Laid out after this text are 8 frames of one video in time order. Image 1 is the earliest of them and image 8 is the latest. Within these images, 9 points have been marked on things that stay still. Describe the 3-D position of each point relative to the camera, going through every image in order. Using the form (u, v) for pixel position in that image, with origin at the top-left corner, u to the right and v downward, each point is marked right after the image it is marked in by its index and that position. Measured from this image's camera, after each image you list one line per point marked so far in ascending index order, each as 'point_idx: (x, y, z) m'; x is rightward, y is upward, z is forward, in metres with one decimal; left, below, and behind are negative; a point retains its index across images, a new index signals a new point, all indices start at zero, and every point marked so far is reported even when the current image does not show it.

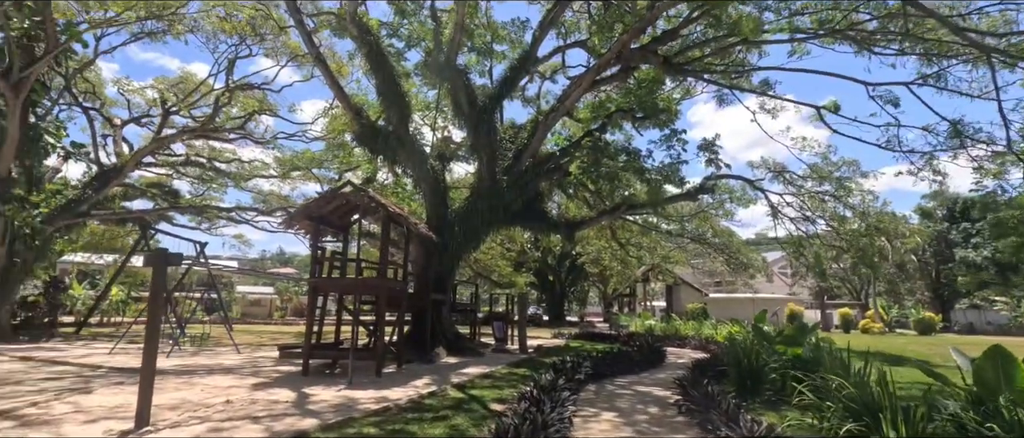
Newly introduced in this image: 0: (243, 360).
0: (-6.0, -3.1, +11.9) m
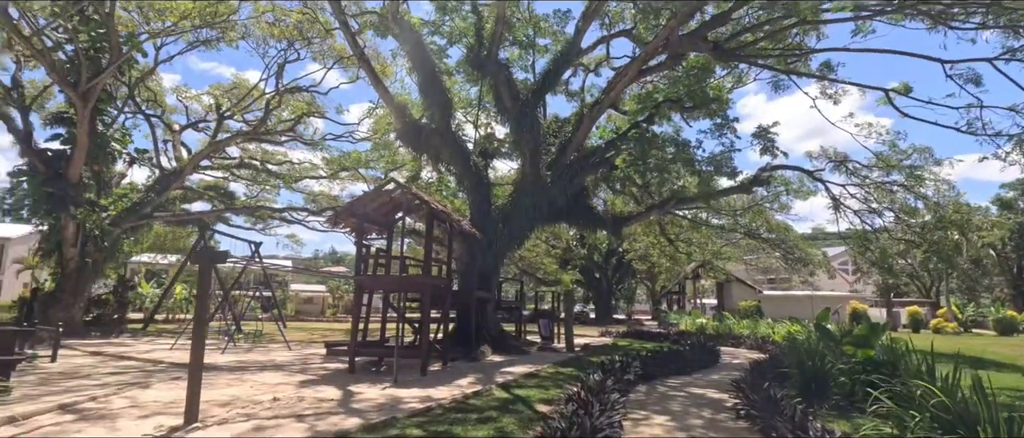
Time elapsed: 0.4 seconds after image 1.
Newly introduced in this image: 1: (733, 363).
0: (-4.9, -3.1, +12.1) m
1: (+5.3, -3.4, +12.8) m
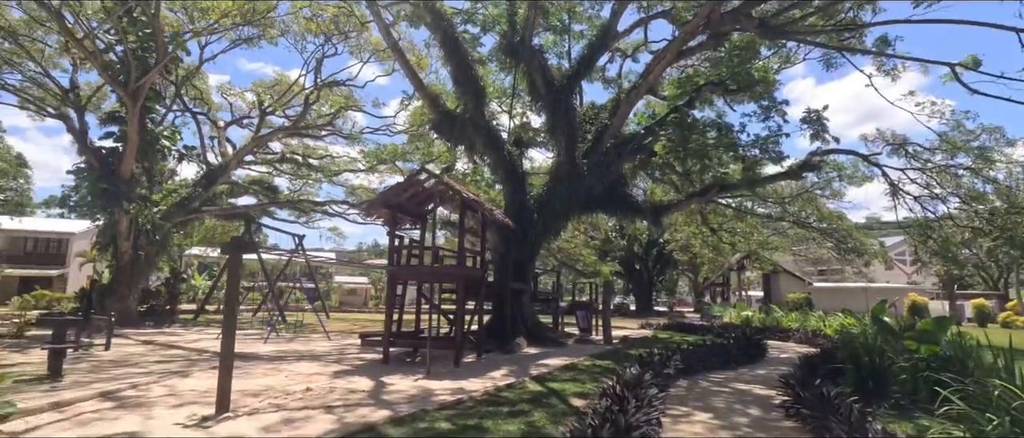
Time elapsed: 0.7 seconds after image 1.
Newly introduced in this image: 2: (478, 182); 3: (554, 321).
0: (-4.1, -2.9, +12.2) m
1: (+6.1, -3.2, +12.2) m
2: (-1.0, +1.2, +17.1) m
3: (+1.2, -3.0, +16.0) m
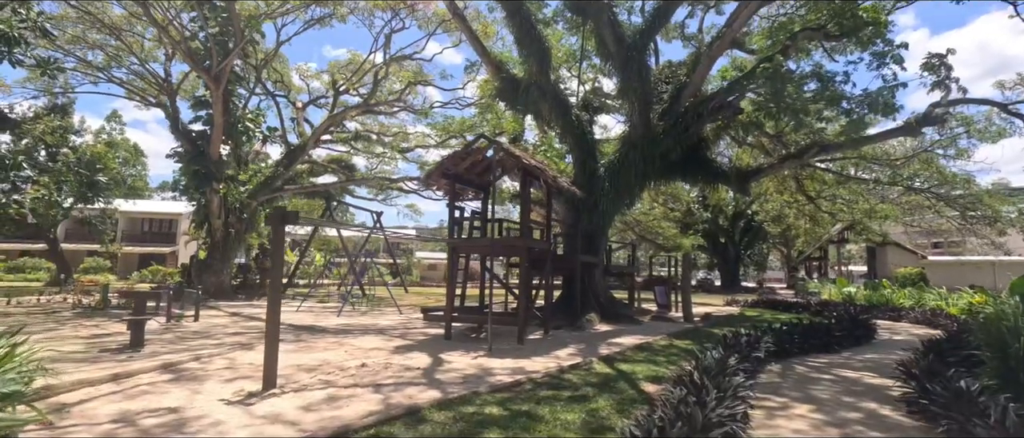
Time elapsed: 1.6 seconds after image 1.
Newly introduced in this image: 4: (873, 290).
0: (-2.6, -2.3, +12.1) m
1: (+7.5, -2.4, +10.6) m
2: (+1.1, +2.0, +16.3) m
3: (+3.3, -2.2, +15.1) m
4: (+12.9, -2.5, +19.2) m
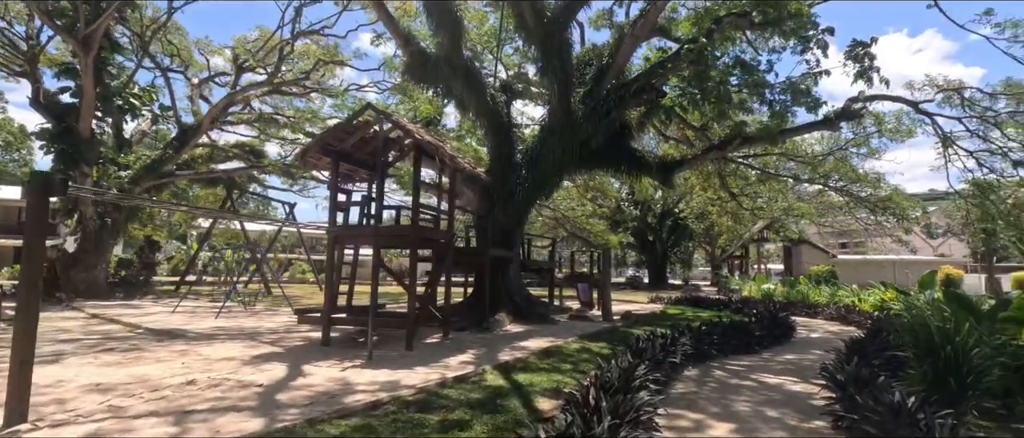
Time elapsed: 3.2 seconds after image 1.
0: (-4.5, -2.1, +10.6) m
1: (+5.7, -2.3, +10.2) m
2: (-1.3, +2.3, +15.2) m
3: (+1.0, -2.0, +14.2) m
4: (+10.1, -2.4, +19.4) m
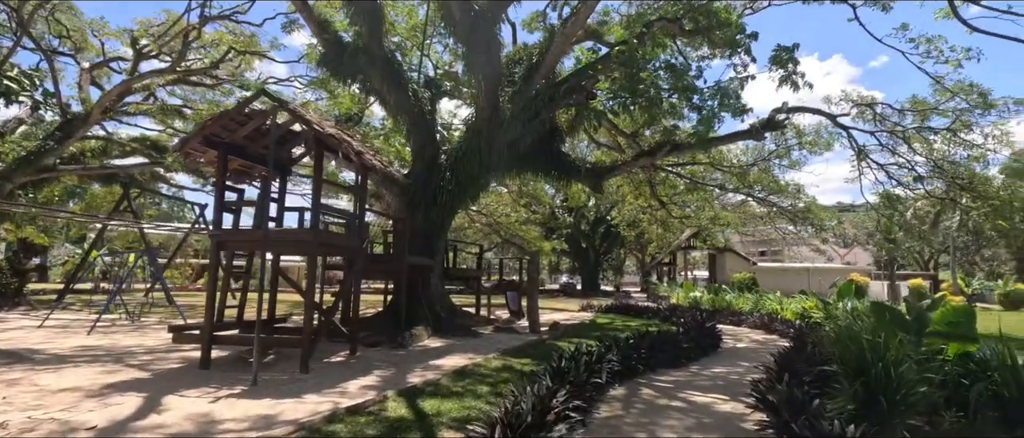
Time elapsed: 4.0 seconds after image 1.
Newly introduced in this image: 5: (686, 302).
0: (-5.9, -2.1, +9.2) m
1: (+4.2, -2.4, +10.1) m
2: (-3.2, +2.2, +14.2) m
3: (-0.9, -2.1, +13.5) m
4: (+7.5, -2.8, +19.7) m
5: (+6.3, -3.0, +19.5) m
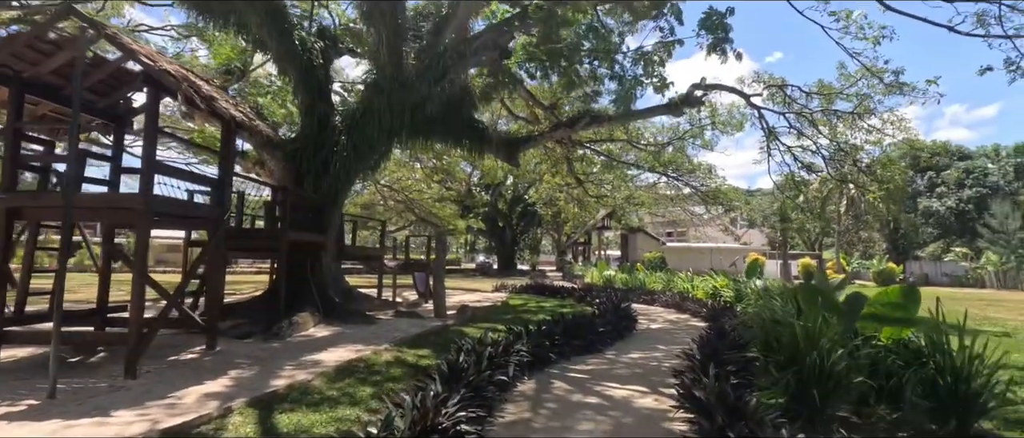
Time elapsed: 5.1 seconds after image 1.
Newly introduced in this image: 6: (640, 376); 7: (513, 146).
0: (-7.4, -1.6, +7.3) m
1: (+2.5, -2.0, +9.6) m
2: (-5.4, +2.8, +12.4) m
3: (-3.1, -1.5, +12.2) m
4: (+4.3, -2.0, +19.7) m
5: (+3.2, -2.2, +19.3) m
6: (+1.4, -1.8, +6.2) m
7: (0.0, +1.6, +11.5) m
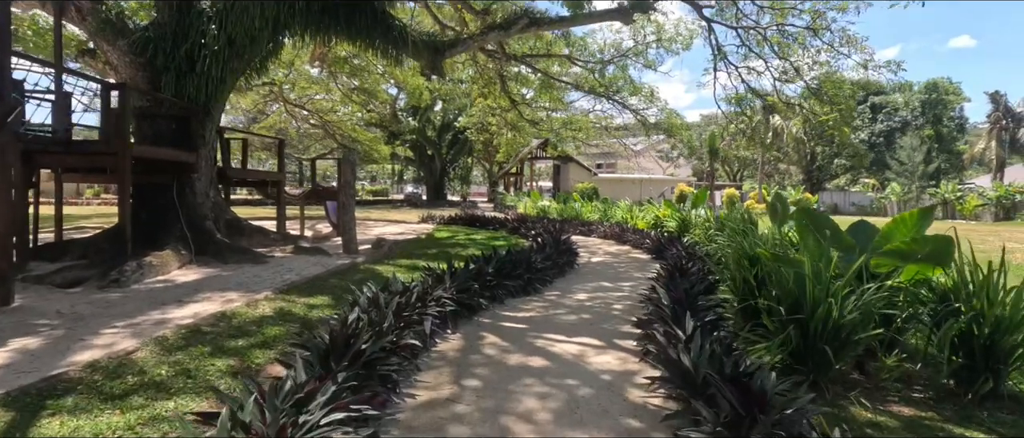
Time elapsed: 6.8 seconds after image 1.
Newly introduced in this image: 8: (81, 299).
0: (-8.2, -0.7, +5.0) m
1: (+1.4, -0.7, +8.6) m
2: (-6.8, +4.4, +9.8) m
3: (-4.5, +0.1, +10.4) m
4: (+1.8, +0.6, +18.7) m
5: (+0.8, +0.3, +18.2) m
6: (+0.7, -1.0, +5.0) m
7: (-1.4, +3.0, +9.6) m
8: (-4.0, -0.7, +5.0) m
